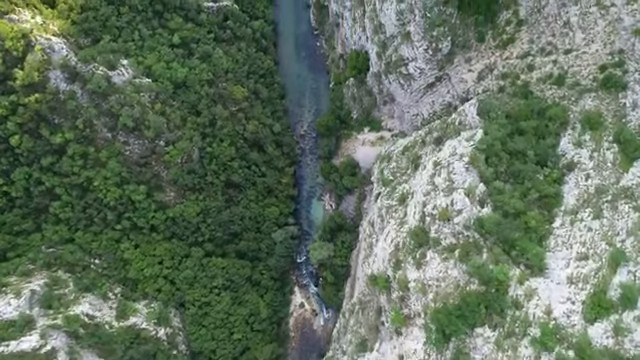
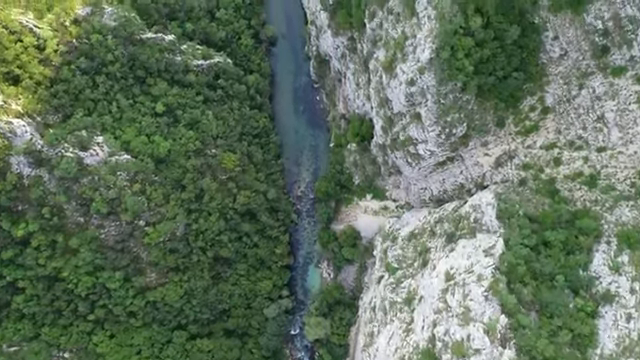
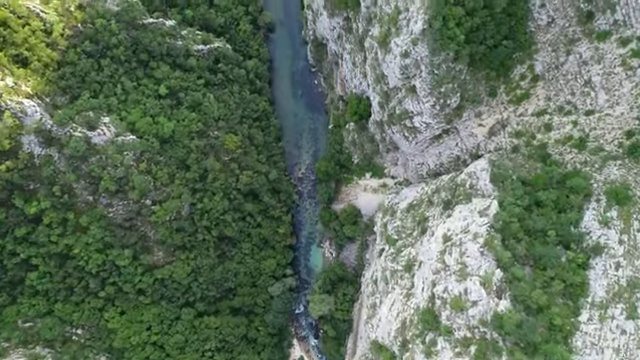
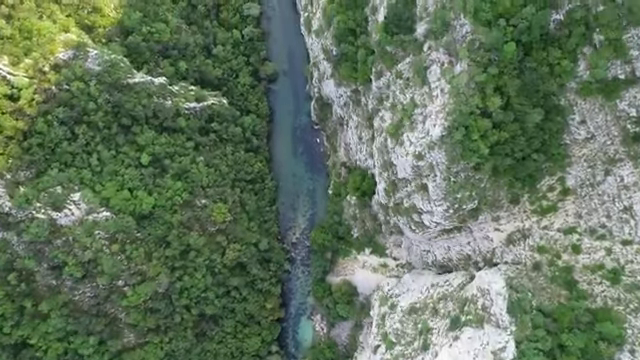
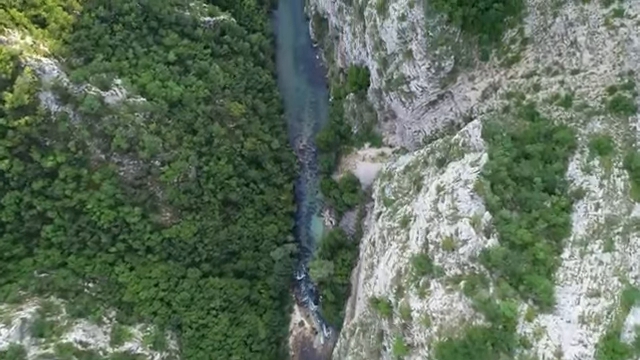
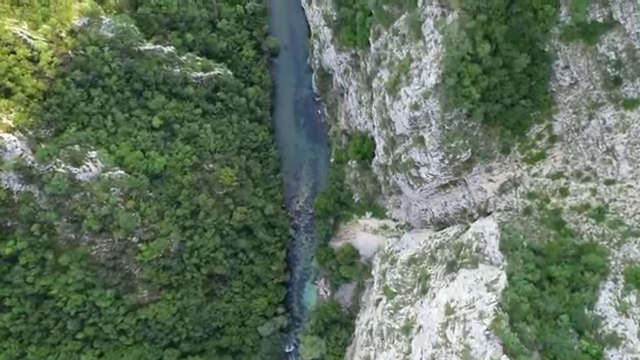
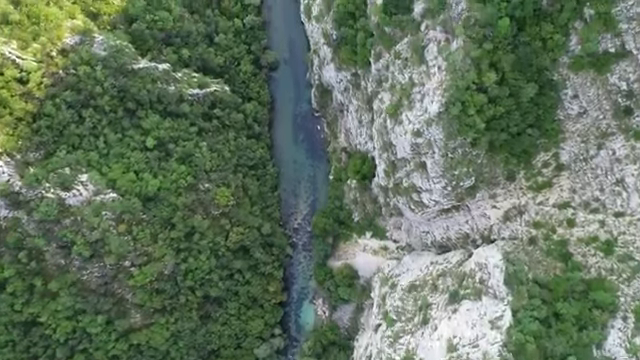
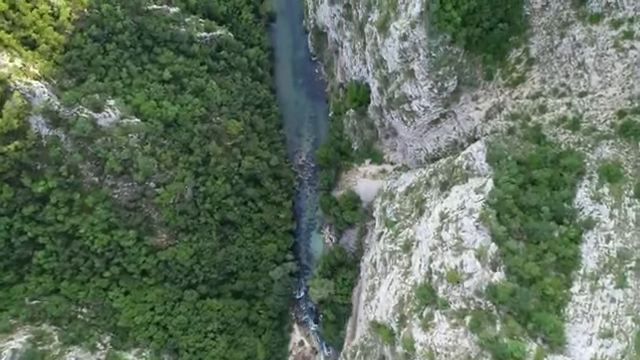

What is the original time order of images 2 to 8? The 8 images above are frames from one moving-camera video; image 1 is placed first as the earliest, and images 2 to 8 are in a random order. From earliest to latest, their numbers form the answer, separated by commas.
5, 8, 3, 2, 6, 7, 4
